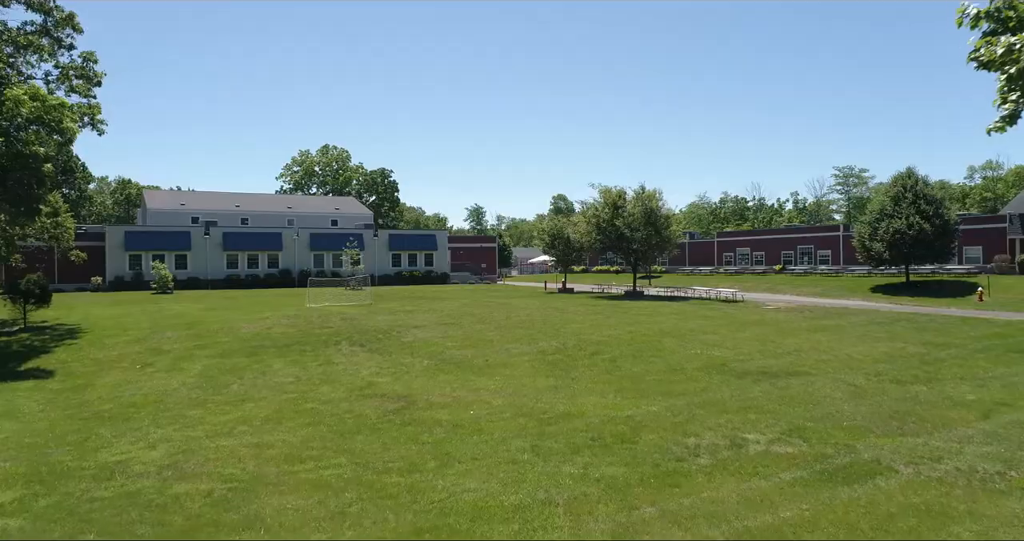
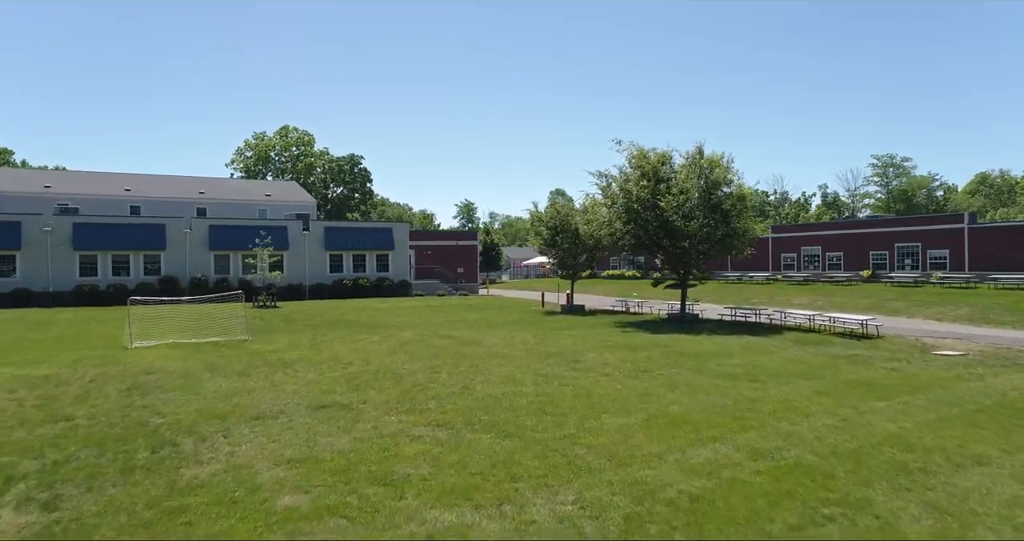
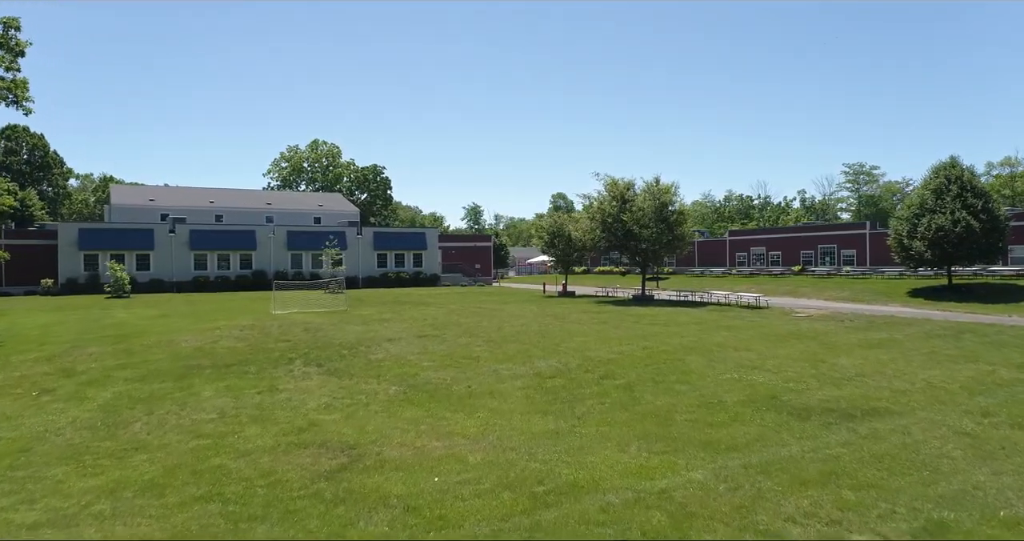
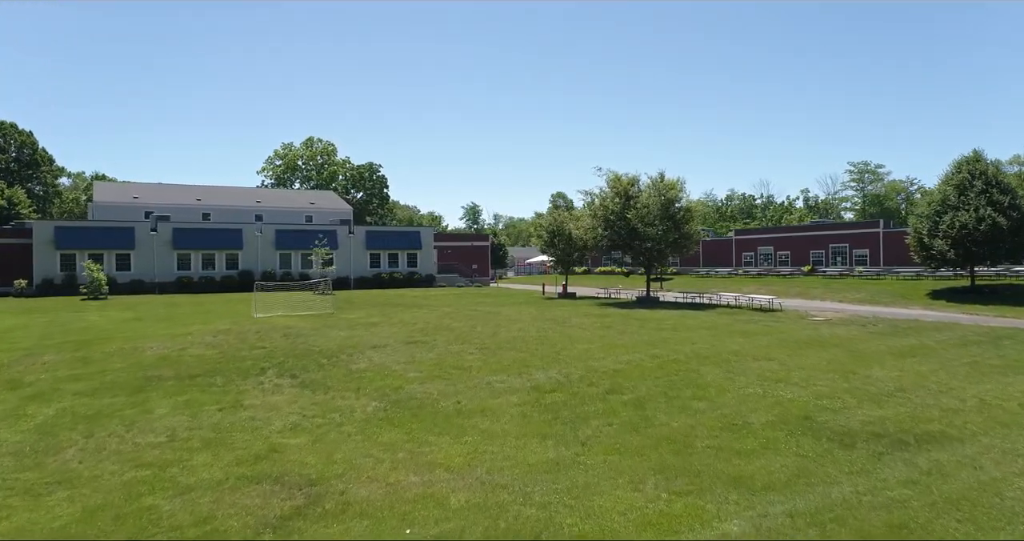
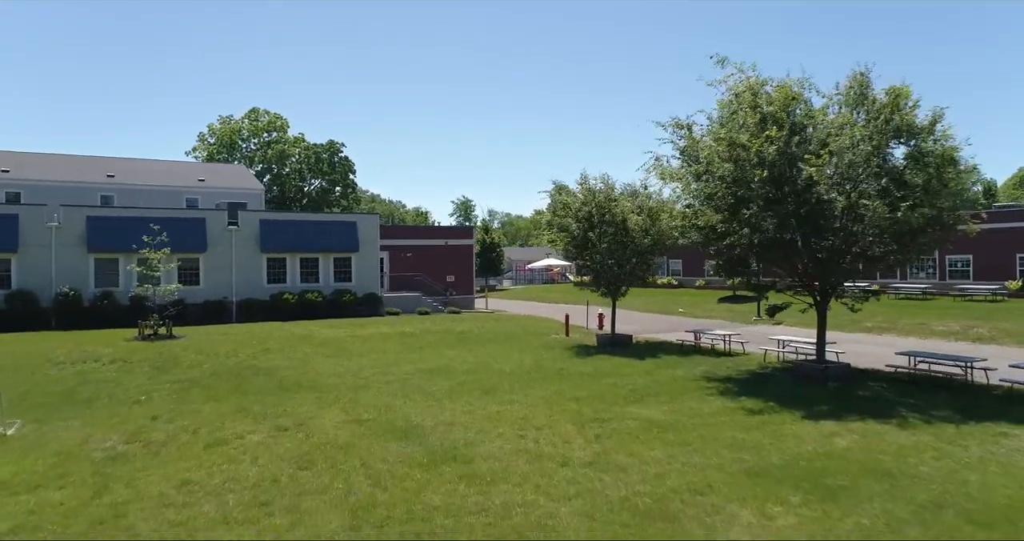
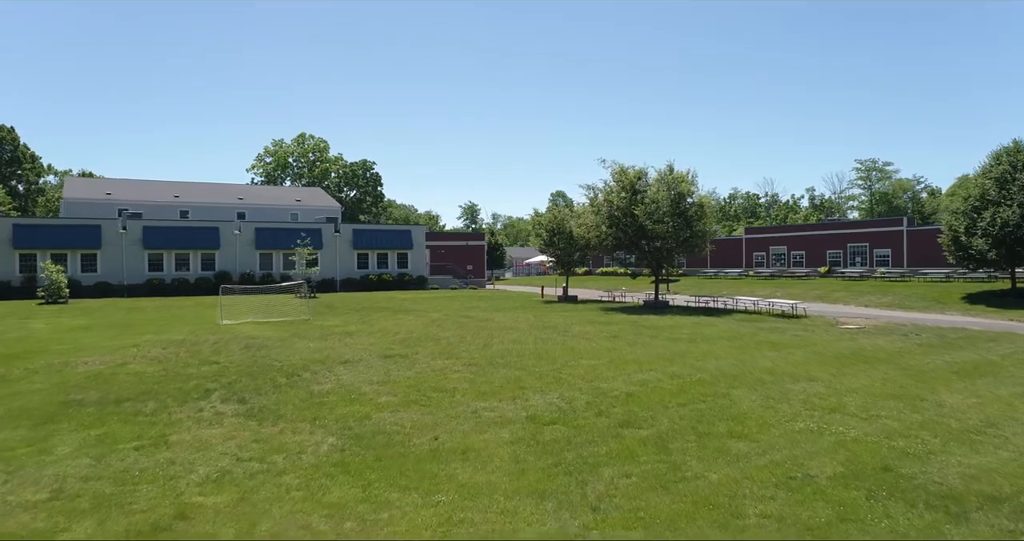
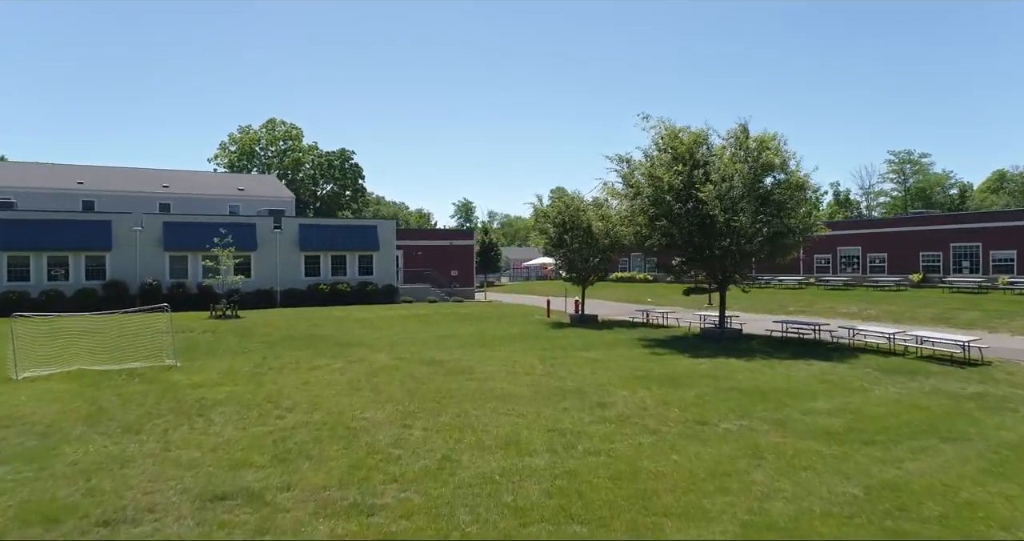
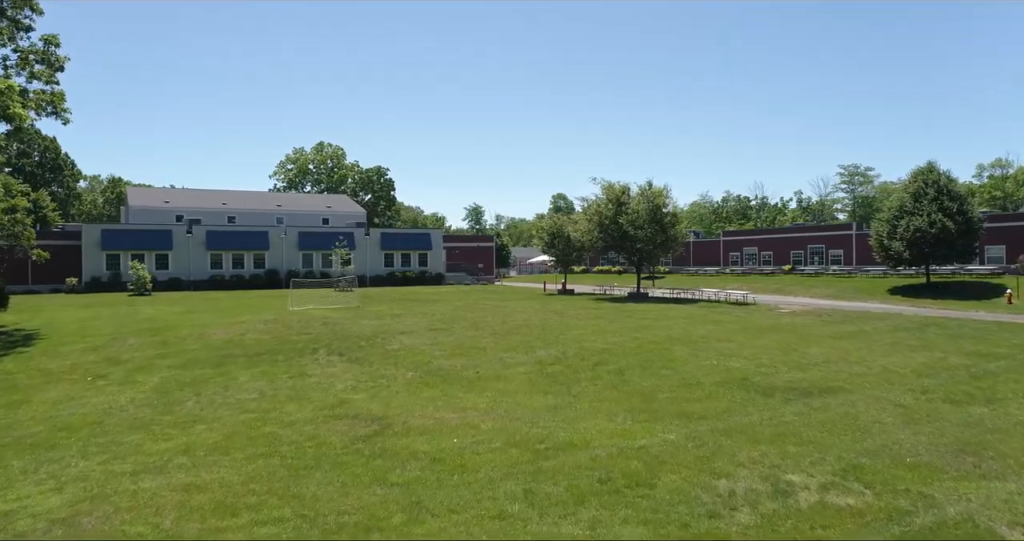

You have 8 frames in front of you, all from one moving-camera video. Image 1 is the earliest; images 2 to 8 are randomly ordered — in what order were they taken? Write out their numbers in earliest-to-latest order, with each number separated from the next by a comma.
8, 3, 4, 6, 2, 7, 5
